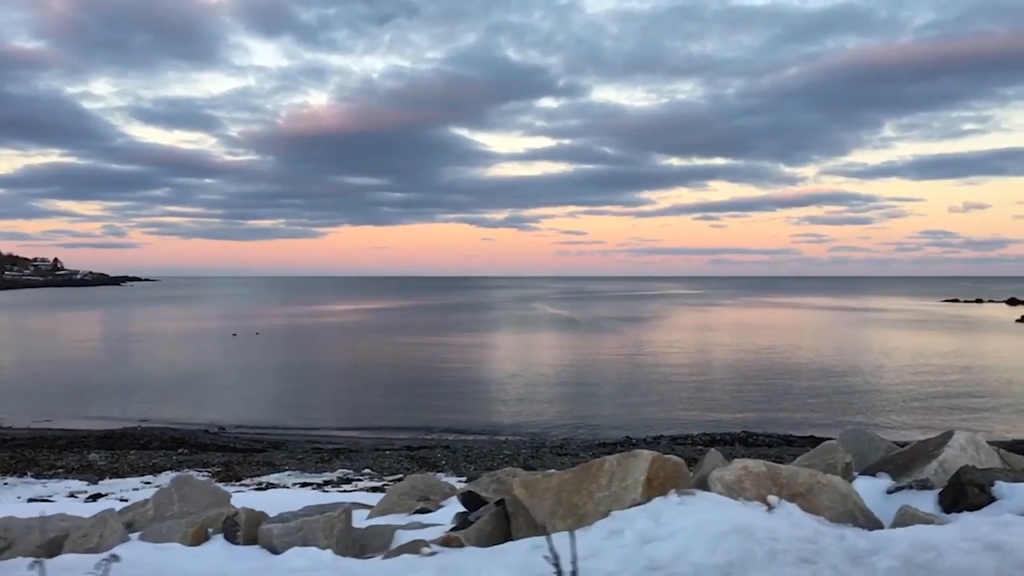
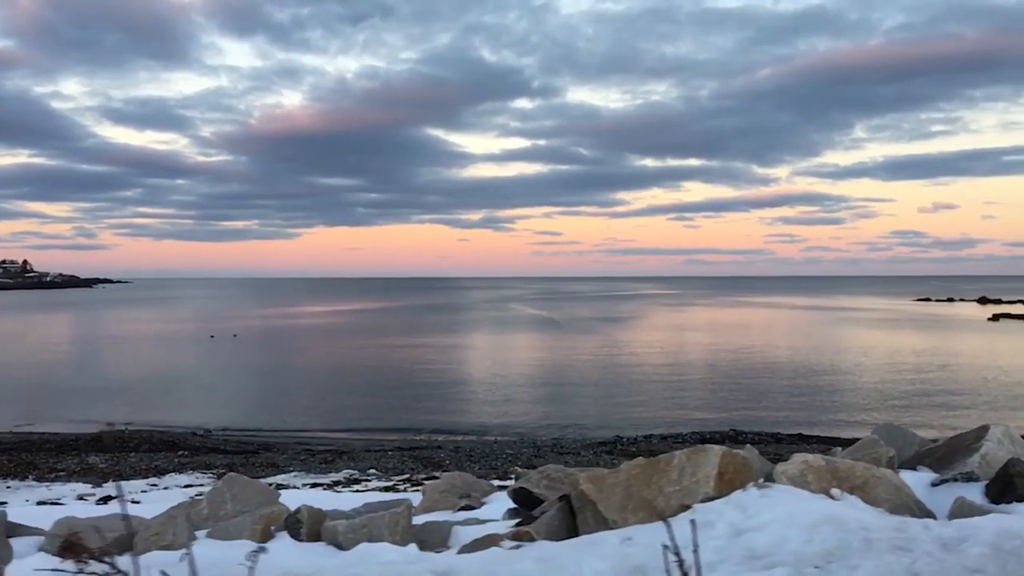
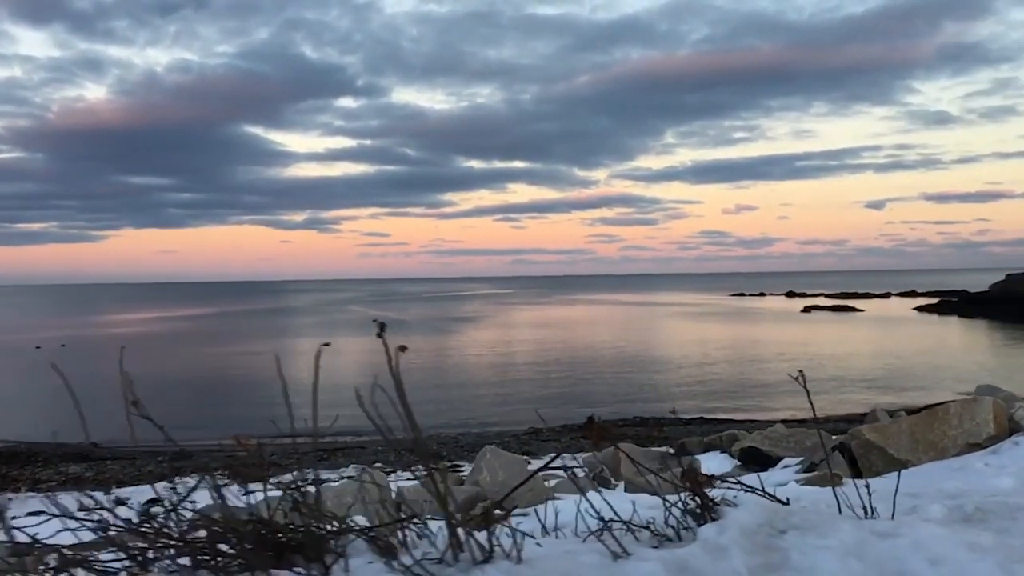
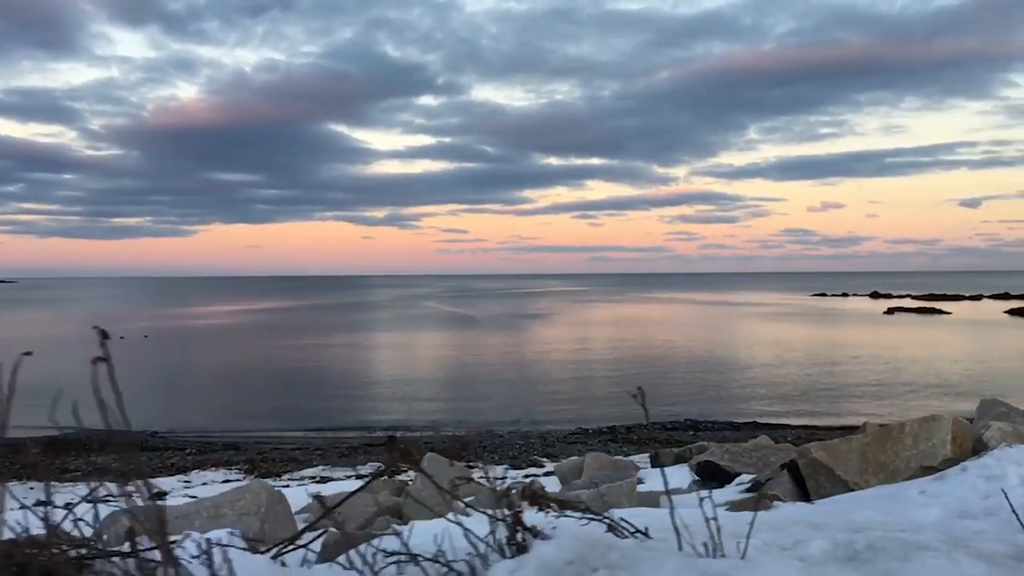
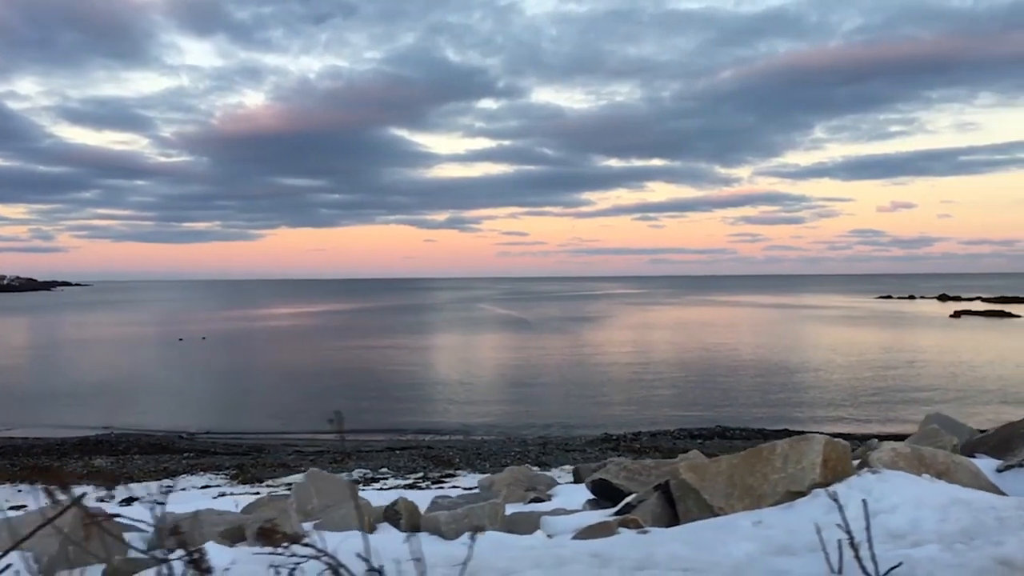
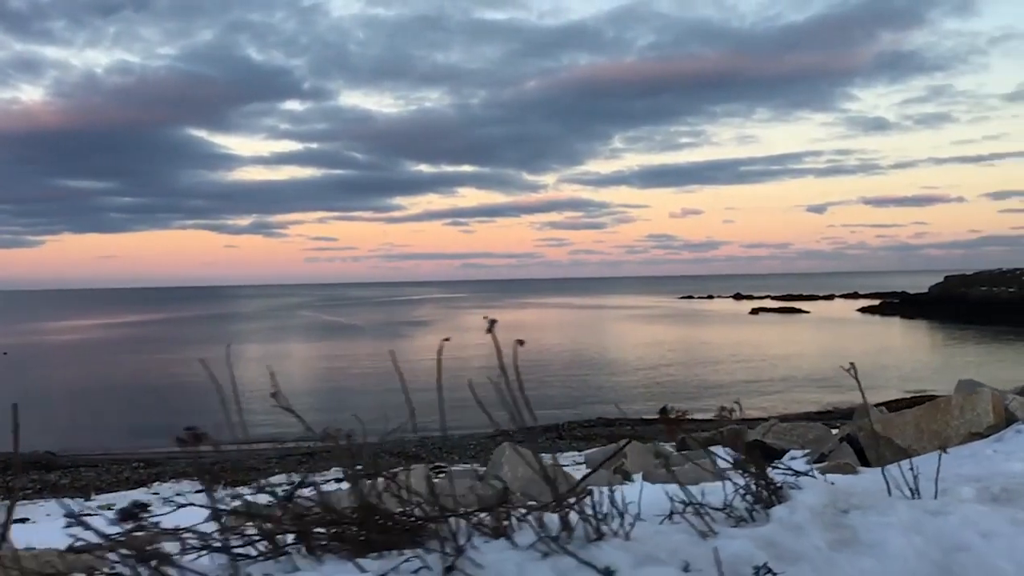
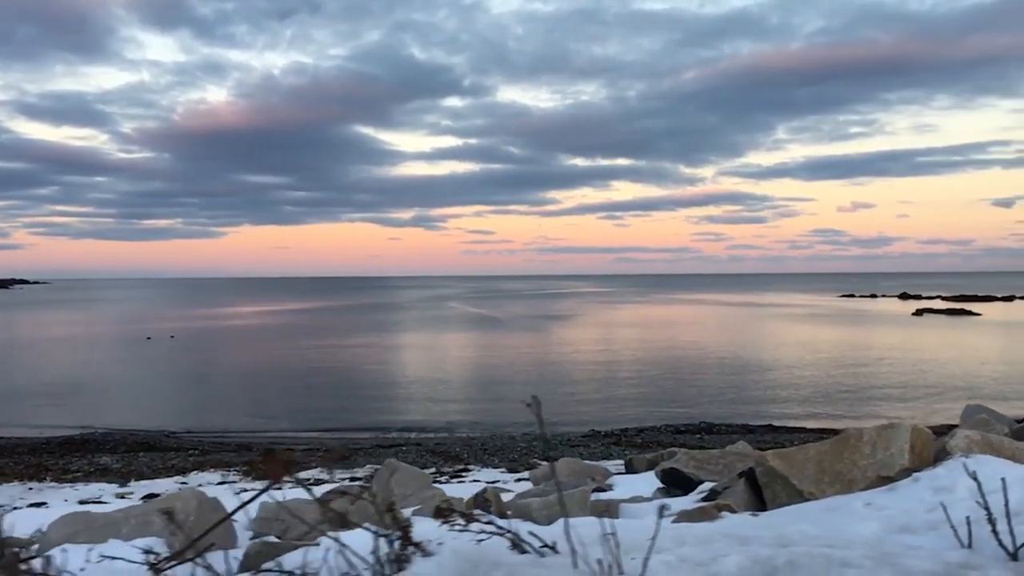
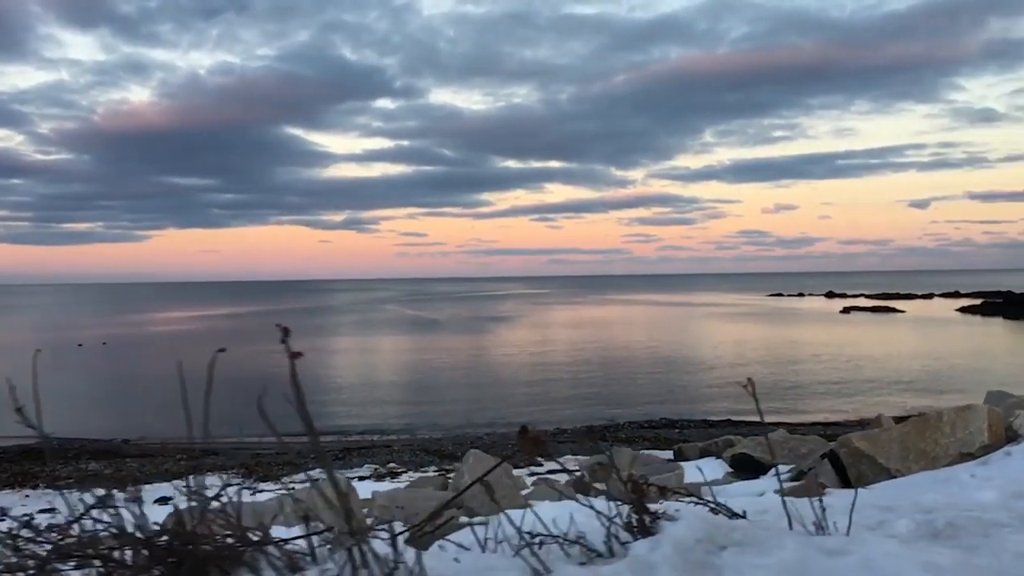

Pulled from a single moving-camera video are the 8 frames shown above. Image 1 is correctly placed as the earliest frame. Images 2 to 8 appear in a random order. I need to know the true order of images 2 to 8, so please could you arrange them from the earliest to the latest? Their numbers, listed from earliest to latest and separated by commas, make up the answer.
2, 5, 7, 4, 8, 3, 6
